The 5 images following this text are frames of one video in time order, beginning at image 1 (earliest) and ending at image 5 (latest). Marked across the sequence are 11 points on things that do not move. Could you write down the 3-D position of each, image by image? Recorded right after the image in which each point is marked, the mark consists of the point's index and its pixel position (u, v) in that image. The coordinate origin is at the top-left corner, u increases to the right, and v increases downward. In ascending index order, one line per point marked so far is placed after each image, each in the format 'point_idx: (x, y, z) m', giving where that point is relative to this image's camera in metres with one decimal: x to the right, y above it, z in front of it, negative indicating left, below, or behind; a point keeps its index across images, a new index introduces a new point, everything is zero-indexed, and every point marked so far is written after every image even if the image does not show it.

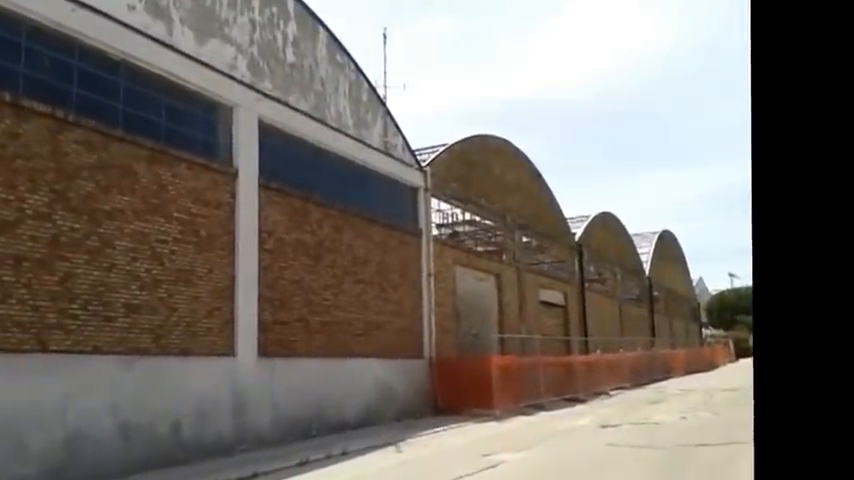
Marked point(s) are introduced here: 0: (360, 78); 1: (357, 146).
0: (-1.4, +3.6, +19.8) m
1: (-1.5, +2.0, +19.3) m
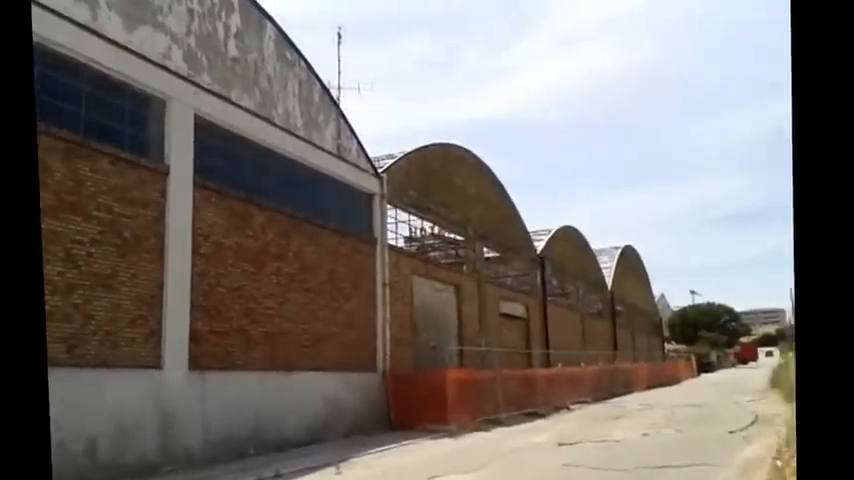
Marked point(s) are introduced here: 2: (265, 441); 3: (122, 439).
0: (-2.4, +3.4, +18.8) m
1: (-2.5, +1.9, +18.3) m
2: (-2.8, -3.5, +15.5) m
3: (-4.0, -2.6, +11.9) m
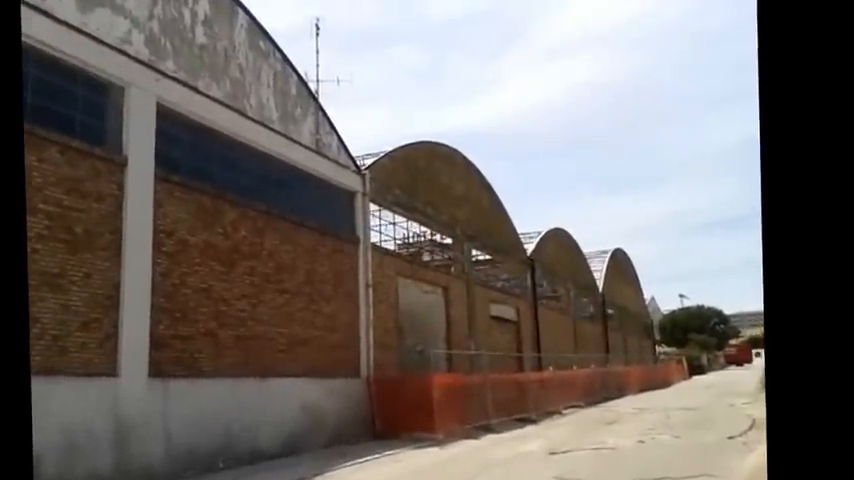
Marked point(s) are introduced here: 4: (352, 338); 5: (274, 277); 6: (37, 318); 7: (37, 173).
0: (-2.8, +3.4, +17.9) m
1: (-2.8, +1.9, +17.3) m
2: (-3.1, -3.4, +14.5) m
3: (-4.3, -2.6, +10.9) m
4: (-1.7, -2.1, +19.7) m
5: (-2.9, -0.7, +16.9) m
6: (-4.6, -0.9, +10.6) m
7: (-4.7, +0.8, +10.8) m
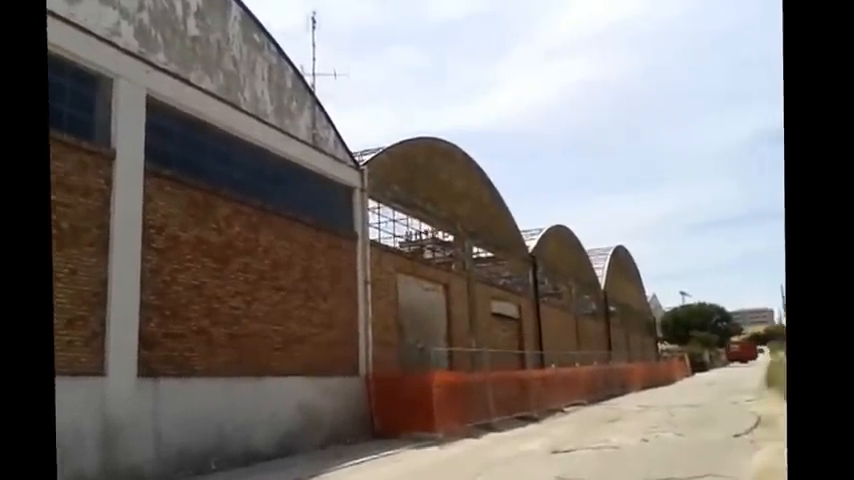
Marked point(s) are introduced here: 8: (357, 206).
0: (-2.8, +3.5, +17.5) m
1: (-2.8, +2.0, +17.0) m
2: (-3.1, -3.4, +14.1) m
3: (-4.3, -2.5, +10.5) m
4: (-1.7, -2.1, +19.3) m
5: (-2.9, -0.6, +16.5) m
6: (-4.6, -0.9, +10.3) m
7: (-4.8, +0.9, +10.5) m
8: (-1.6, +0.8, +20.0) m
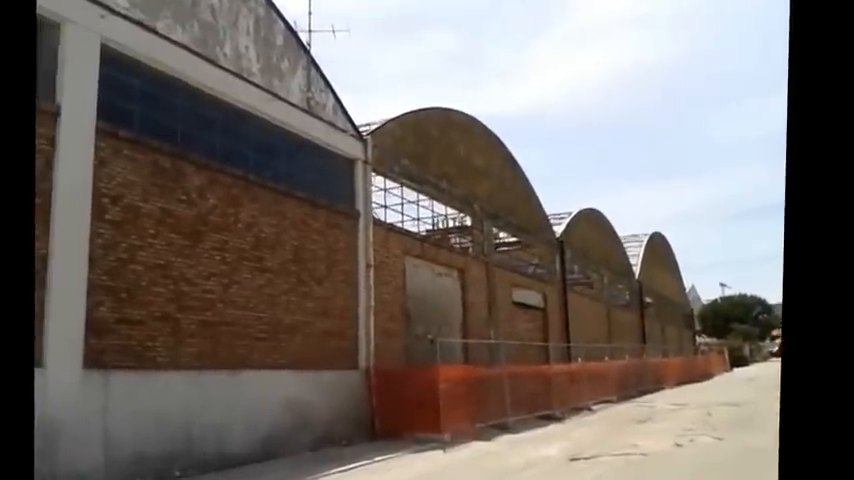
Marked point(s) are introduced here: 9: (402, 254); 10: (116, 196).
0: (-2.7, +3.9, +15.6) m
1: (-2.7, +2.4, +15.1) m
2: (-3.2, -3.0, +12.4) m
3: (-4.5, -2.2, +8.8) m
4: (-1.5, -1.6, +17.5) m
5: (-2.9, -0.2, +14.7) m
6: (-4.8, -0.5, +8.5) m
7: (-4.9, +1.2, +8.7) m
8: (-1.4, +1.2, +18.1) m
9: (-0.6, -0.3, +19.9) m
10: (-4.0, +0.6, +11.4) m
